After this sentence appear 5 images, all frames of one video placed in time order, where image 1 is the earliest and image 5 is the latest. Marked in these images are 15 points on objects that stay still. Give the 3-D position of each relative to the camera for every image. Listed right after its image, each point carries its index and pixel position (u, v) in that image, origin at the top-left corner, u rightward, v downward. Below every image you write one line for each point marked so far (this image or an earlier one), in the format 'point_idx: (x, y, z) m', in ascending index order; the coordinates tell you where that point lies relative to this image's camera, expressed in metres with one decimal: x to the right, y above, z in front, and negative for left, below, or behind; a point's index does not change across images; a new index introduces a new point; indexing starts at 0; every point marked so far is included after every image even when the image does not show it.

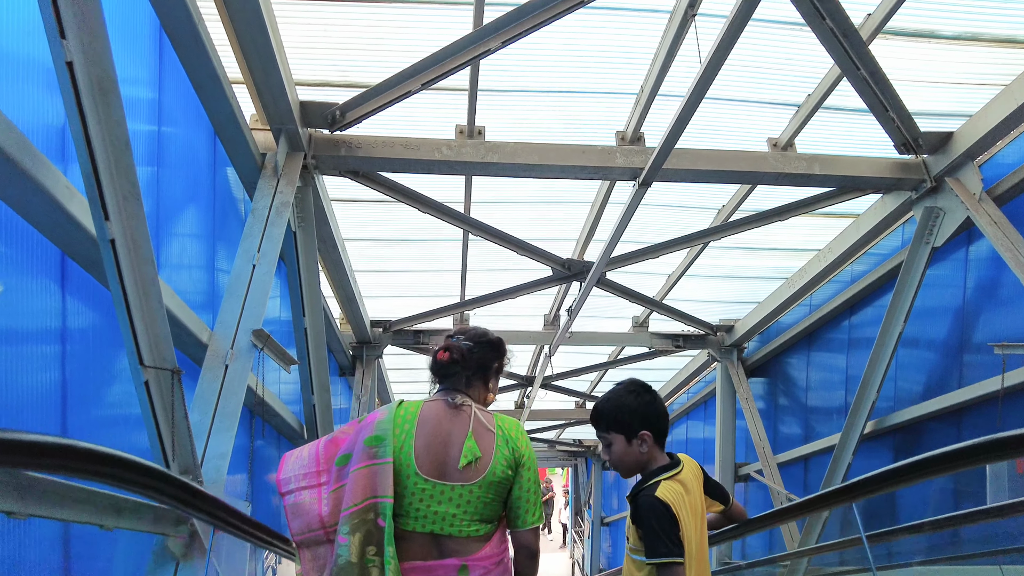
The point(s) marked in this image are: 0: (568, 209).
0: (+0.9, +1.3, +10.4) m
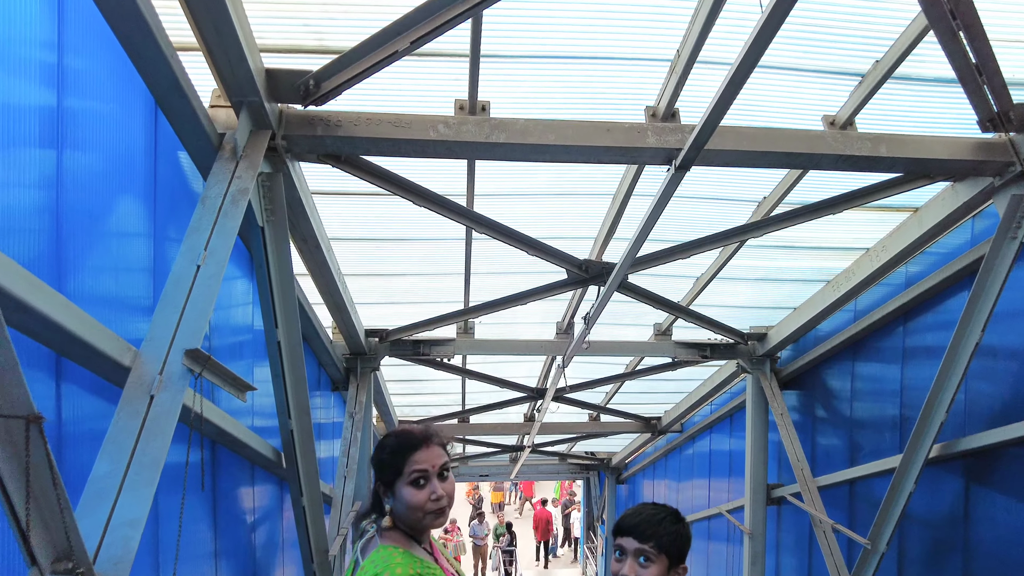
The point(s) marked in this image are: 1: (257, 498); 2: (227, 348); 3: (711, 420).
0: (+1.0, +1.2, +9.1) m
1: (-3.3, -2.8, +8.3) m
2: (-3.4, -0.7, +7.5) m
3: (+5.6, -3.6, +17.6) m
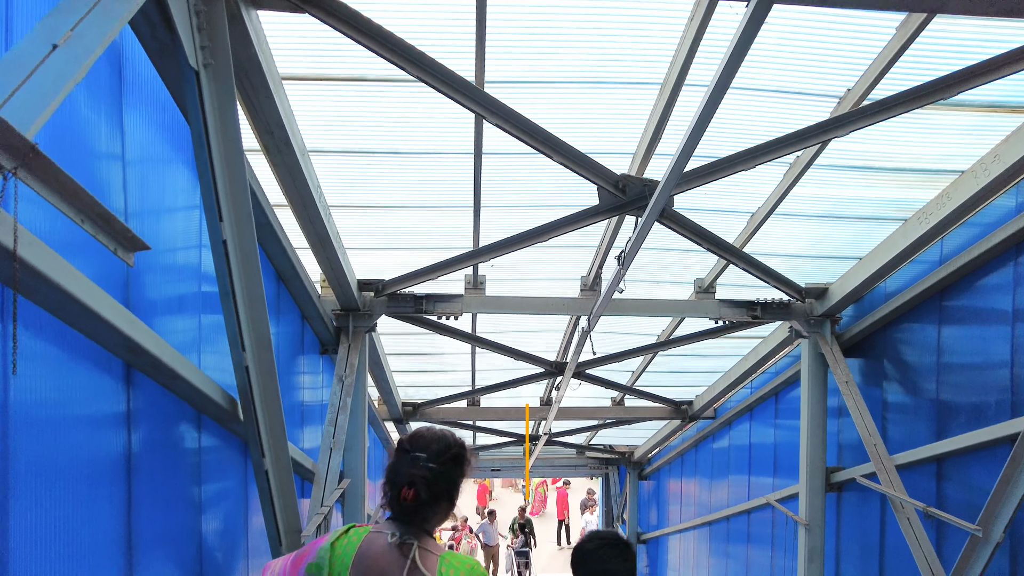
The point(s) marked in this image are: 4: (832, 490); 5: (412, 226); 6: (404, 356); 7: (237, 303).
0: (+1.3, +2.2, +7.3) m
1: (-3.1, -1.8, +6.5) m
2: (-3.2, +0.2, +5.8) m
3: (+6.0, -2.7, +15.7) m
4: (+6.0, -3.8, +11.9) m
5: (-1.5, +0.9, +9.6) m
6: (-2.5, -1.6, +14.6) m
7: (-2.5, -0.1, +5.7) m
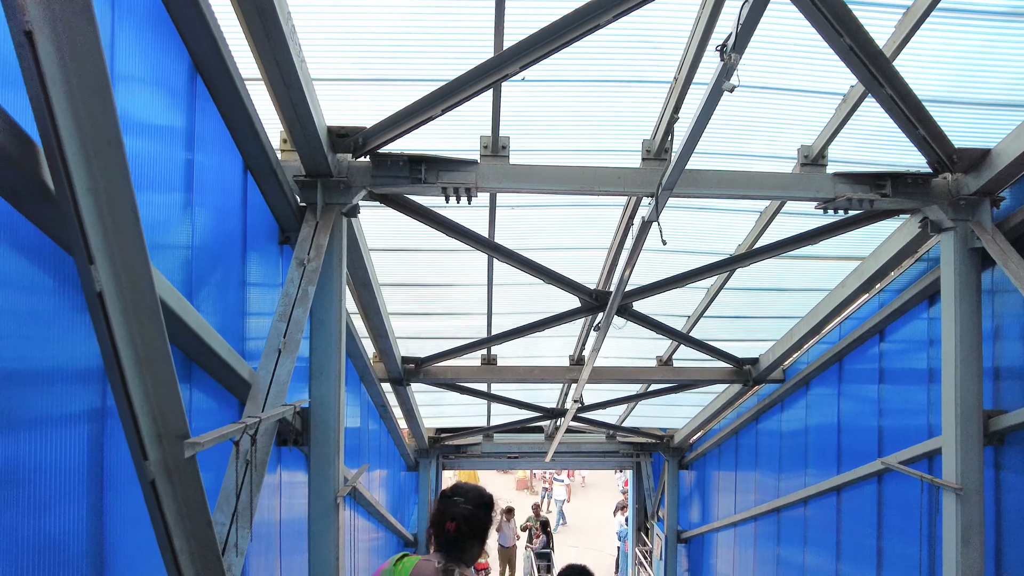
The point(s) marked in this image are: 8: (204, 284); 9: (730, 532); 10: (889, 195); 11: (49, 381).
0: (+1.6, +4.0, +4.2) m
1: (-2.7, 0.0, +3.4) m
2: (-2.8, +2.0, +2.7) m
3: (+6.5, -1.2, +12.4) m
4: (+6.5, -2.1, +8.7) m
5: (-1.1, +2.6, +6.5) m
6: (-2.0, 0.0, +11.5) m
7: (-2.1, +1.7, +2.6) m
8: (-2.9, 0.0, +6.0) m
9: (+6.1, -6.8, +17.8) m
10: (+4.9, +1.2, +8.2) m
11: (-2.8, -0.5, +3.9) m
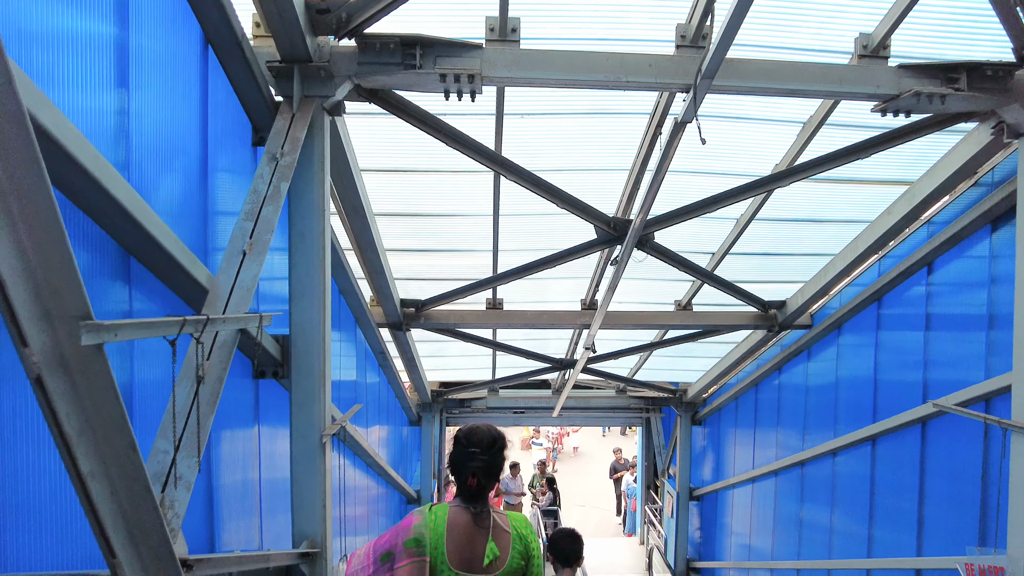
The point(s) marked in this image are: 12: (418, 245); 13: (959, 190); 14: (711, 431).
0: (+1.7, +4.7, +2.9) m
1: (-2.6, +0.7, +2.3) m
2: (-2.7, +2.7, +1.5) m
3: (+6.6, 0.0, +11.3) m
4: (+6.6, -1.1, +7.6) m
5: (-1.0, +3.5, +5.3) m
6: (-1.8, +1.2, +10.4) m
7: (-2.0, +2.4, +1.4) m
8: (-2.8, +0.9, +4.9) m
9: (+6.3, -5.3, +17.0) m
10: (+5.0, +2.2, +7.0) m
11: (-2.6, +0.2, +2.8) m
12: (-1.7, +0.8, +11.2) m
13: (+6.7, +1.5, +9.6) m
14: (+6.0, -4.3, +19.3) m
